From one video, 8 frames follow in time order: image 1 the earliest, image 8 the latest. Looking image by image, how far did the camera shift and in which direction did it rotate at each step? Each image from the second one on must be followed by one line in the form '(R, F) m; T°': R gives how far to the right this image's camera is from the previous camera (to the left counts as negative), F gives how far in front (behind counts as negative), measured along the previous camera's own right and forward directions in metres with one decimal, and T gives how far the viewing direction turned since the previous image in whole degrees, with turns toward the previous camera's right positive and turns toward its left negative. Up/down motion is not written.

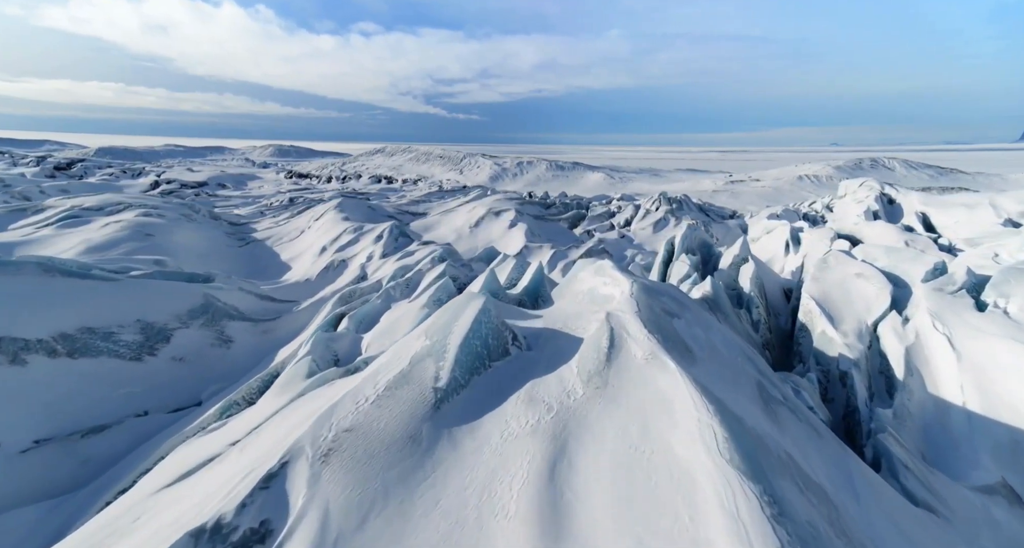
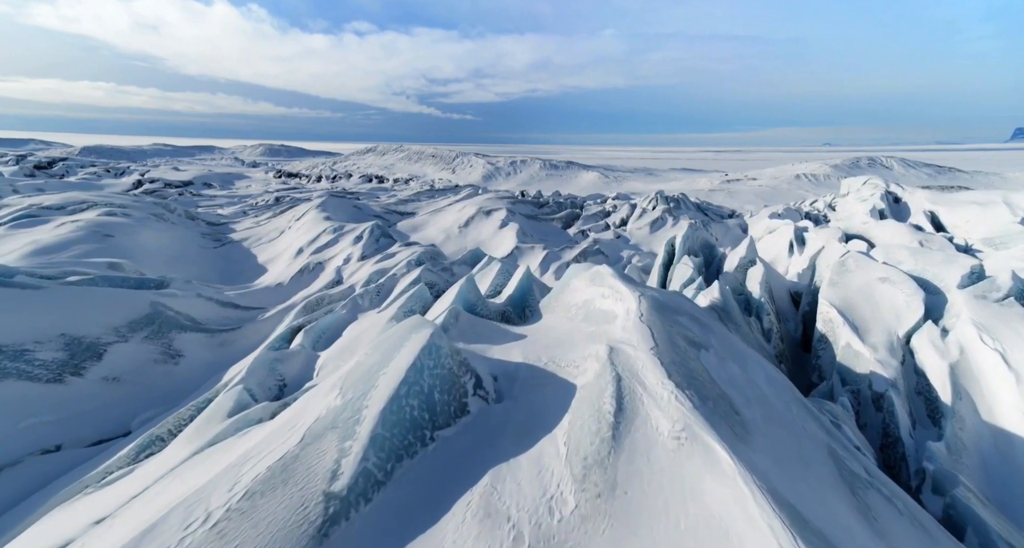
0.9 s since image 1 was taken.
(+0.2, +1.2) m; +1°
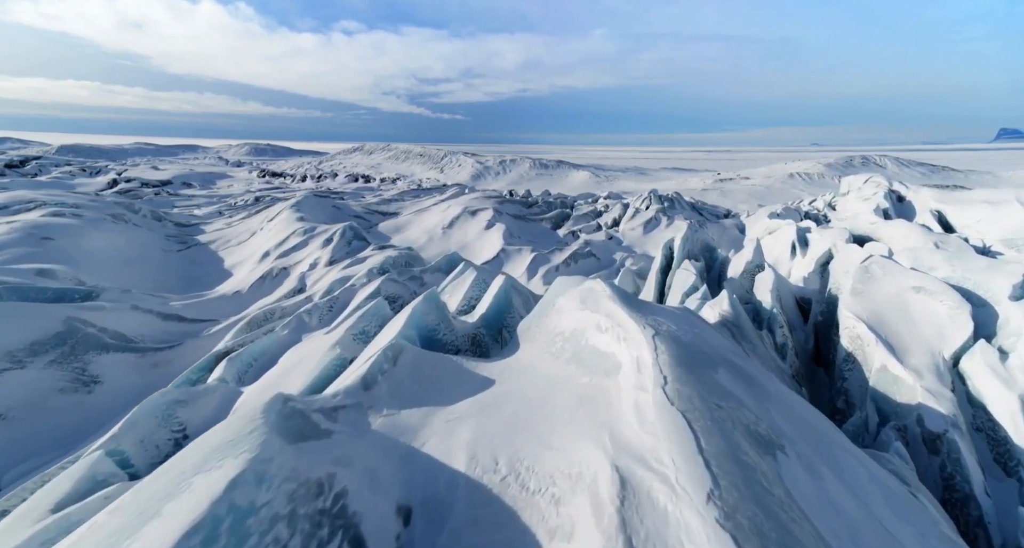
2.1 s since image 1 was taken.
(+0.2, +1.4) m; +1°
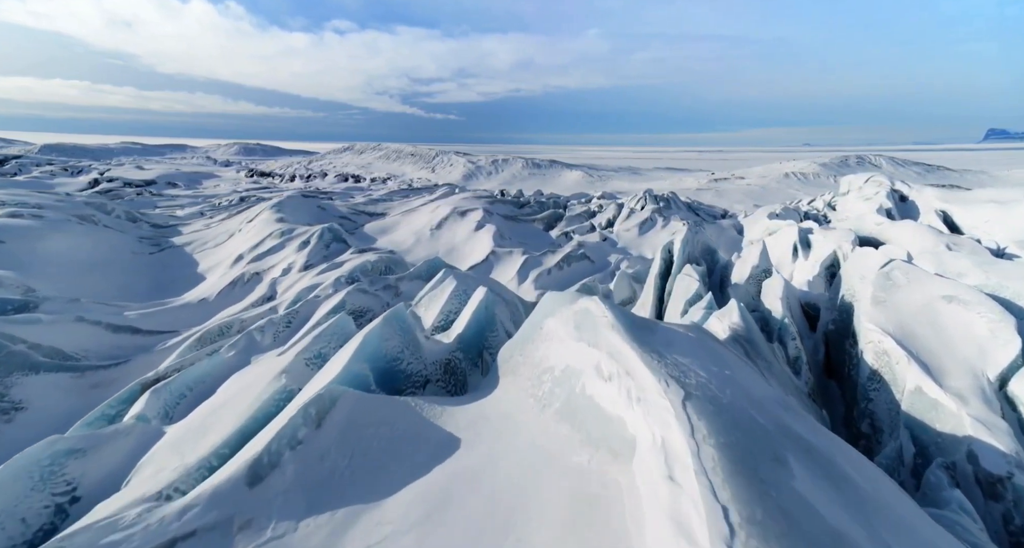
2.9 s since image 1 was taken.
(+0.1, +0.9) m; +1°
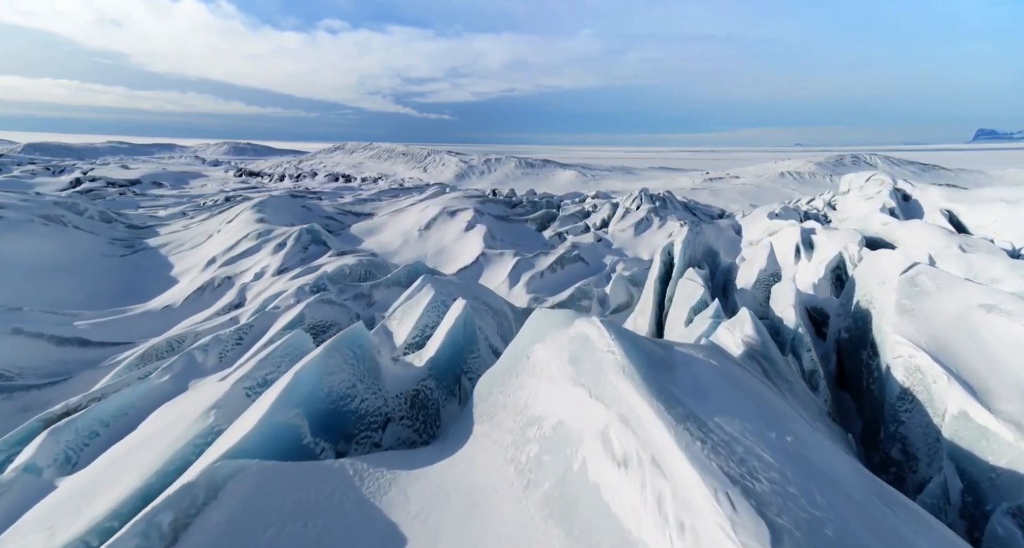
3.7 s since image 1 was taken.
(+0.1, +0.9) m; +1°
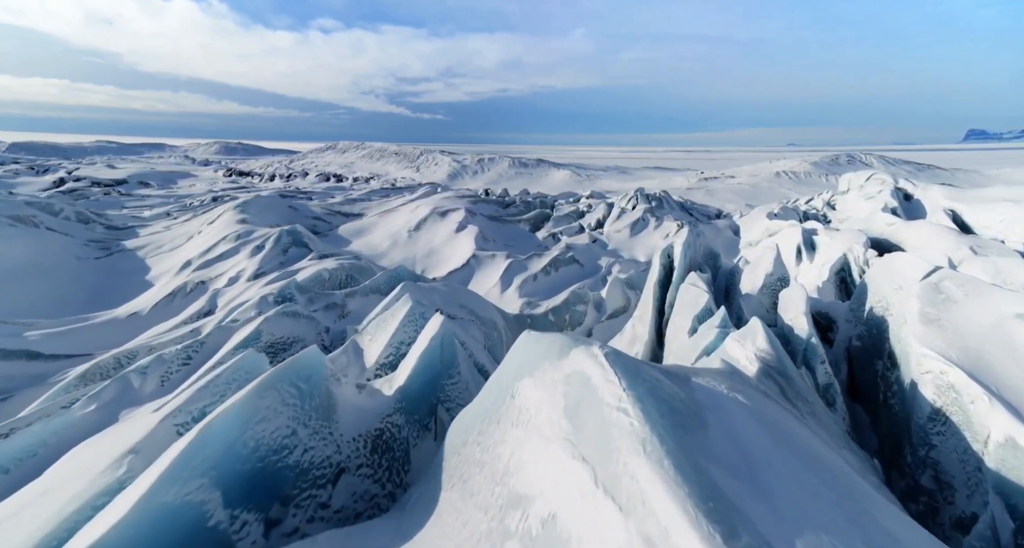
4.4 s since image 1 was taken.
(+0.1, +0.7) m; +1°
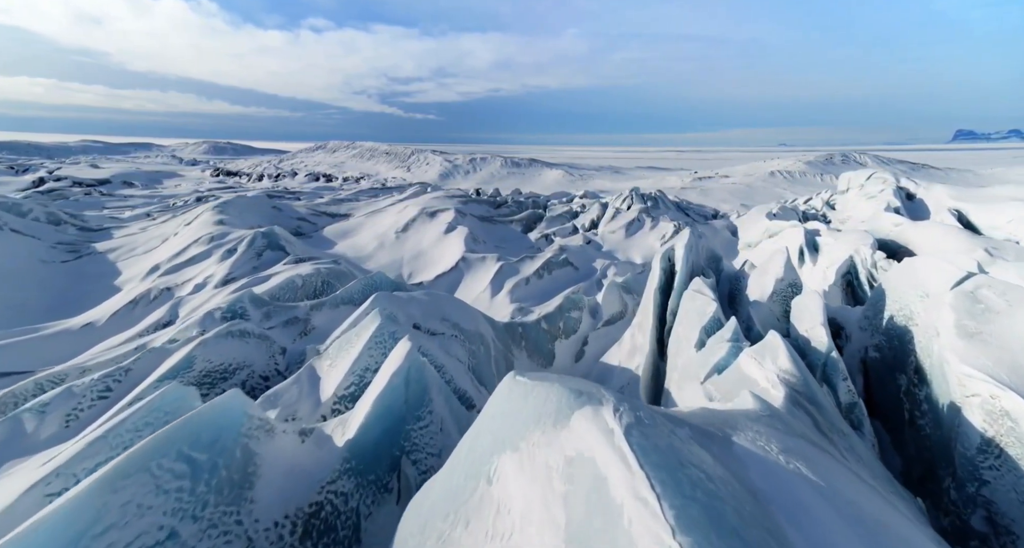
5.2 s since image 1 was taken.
(+0.1, +0.8) m; +1°
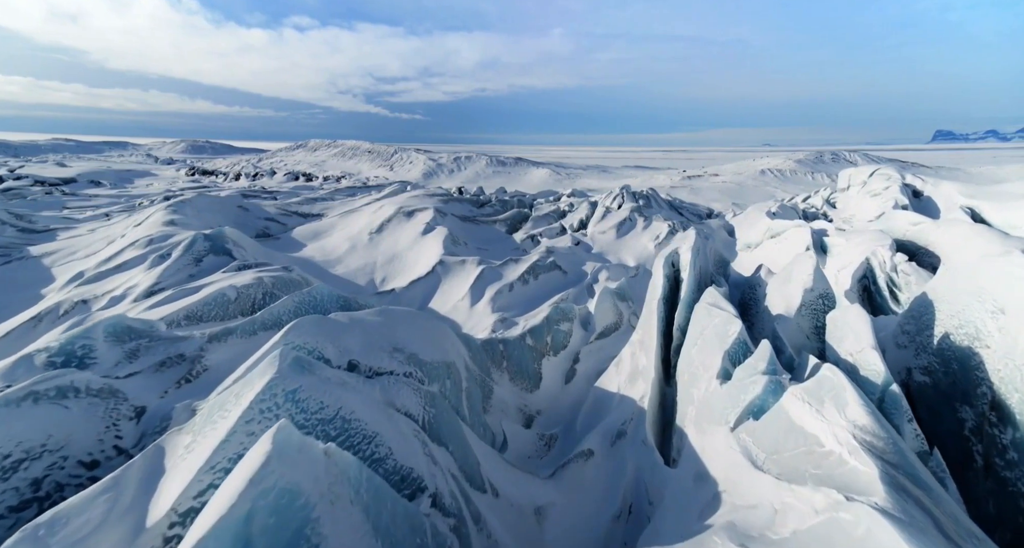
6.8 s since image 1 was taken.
(+0.2, +1.6) m; +2°
